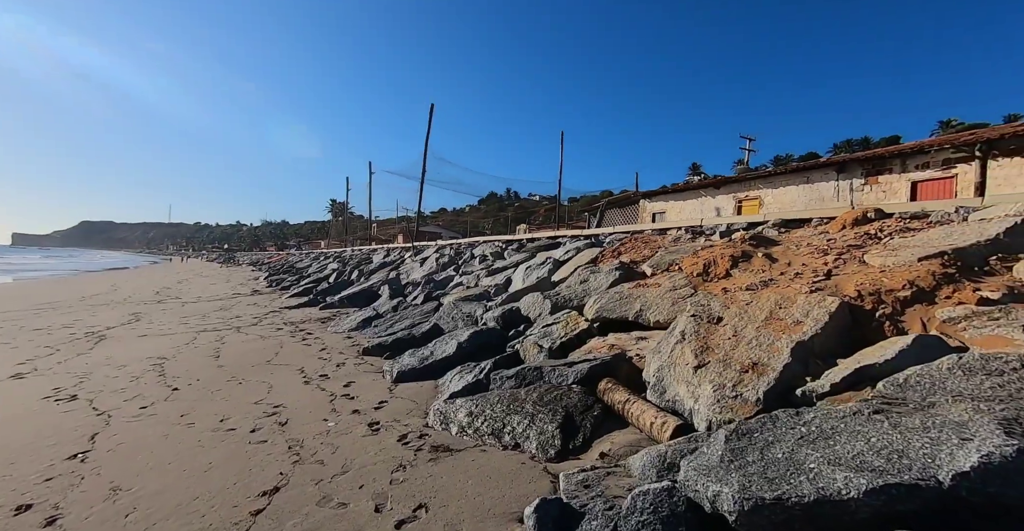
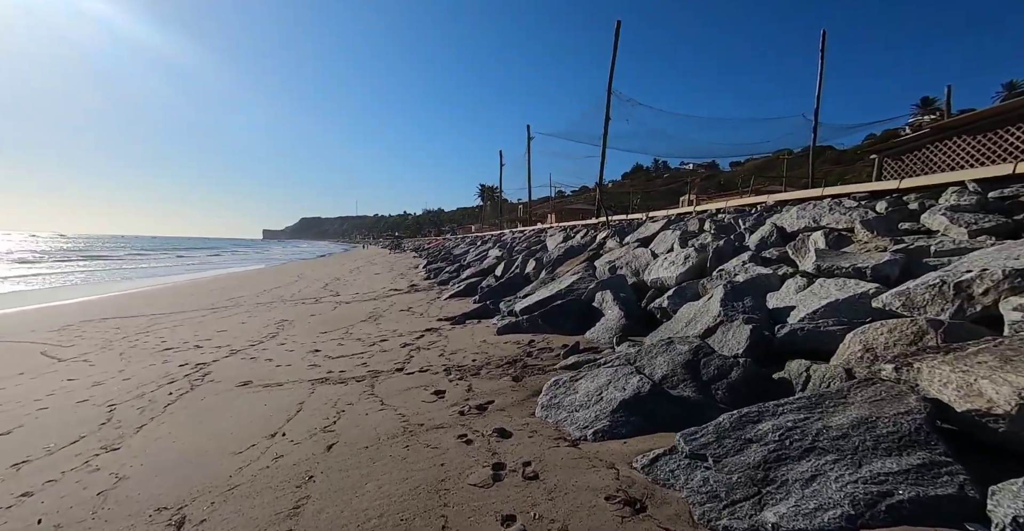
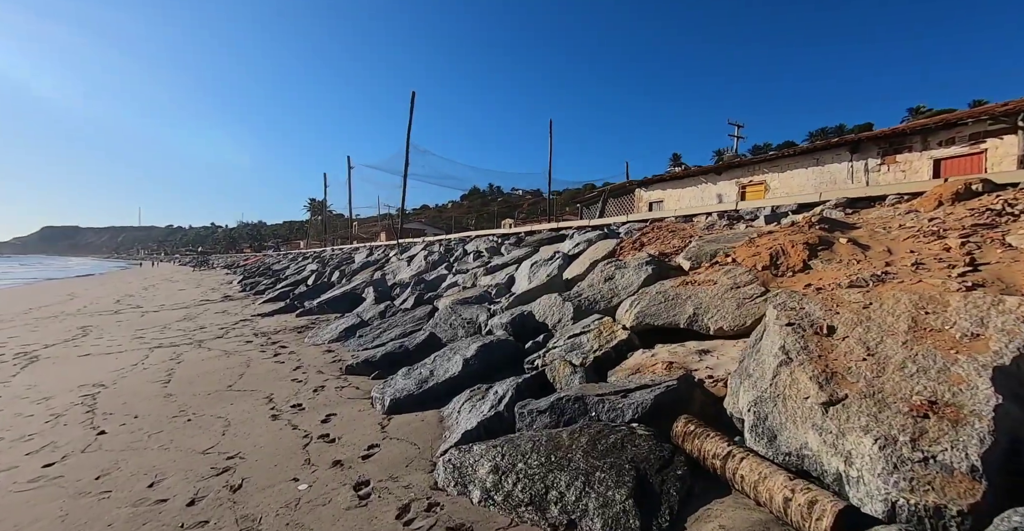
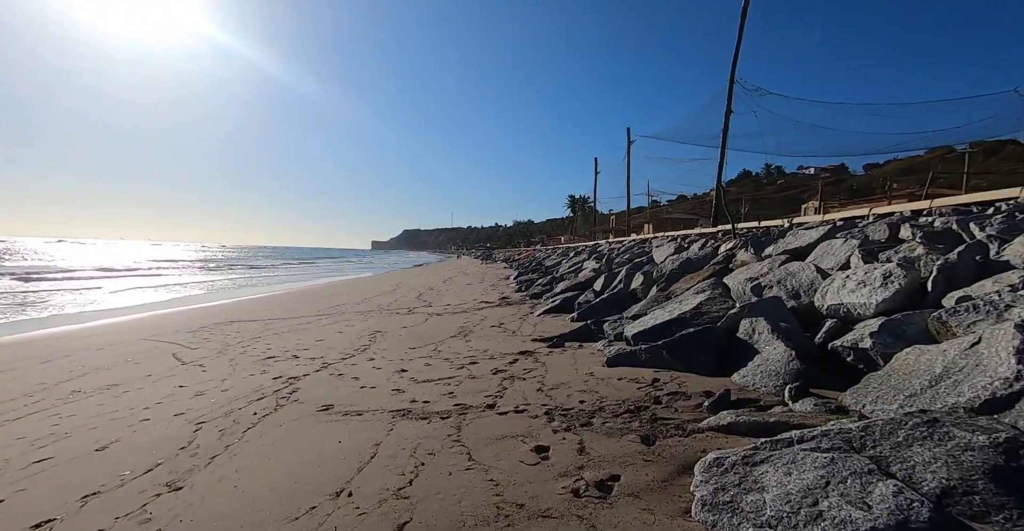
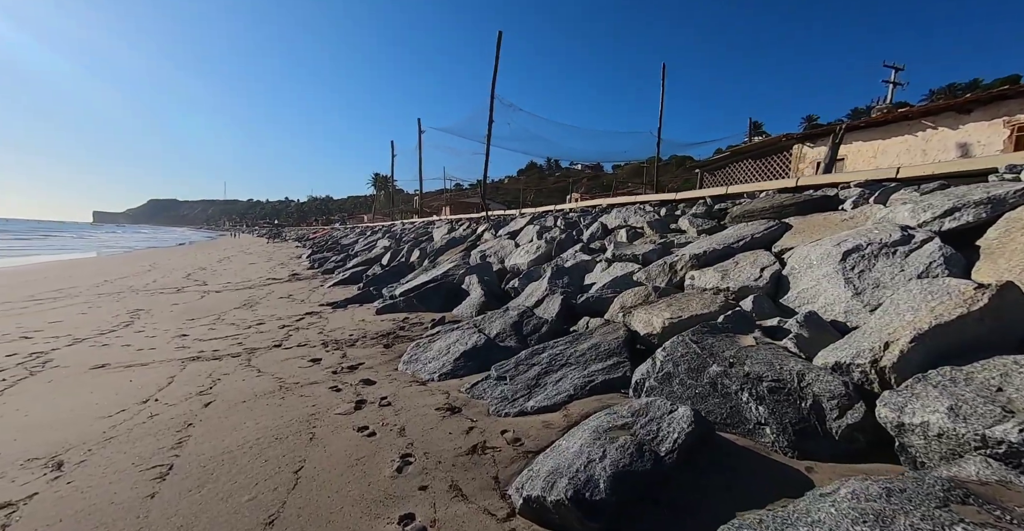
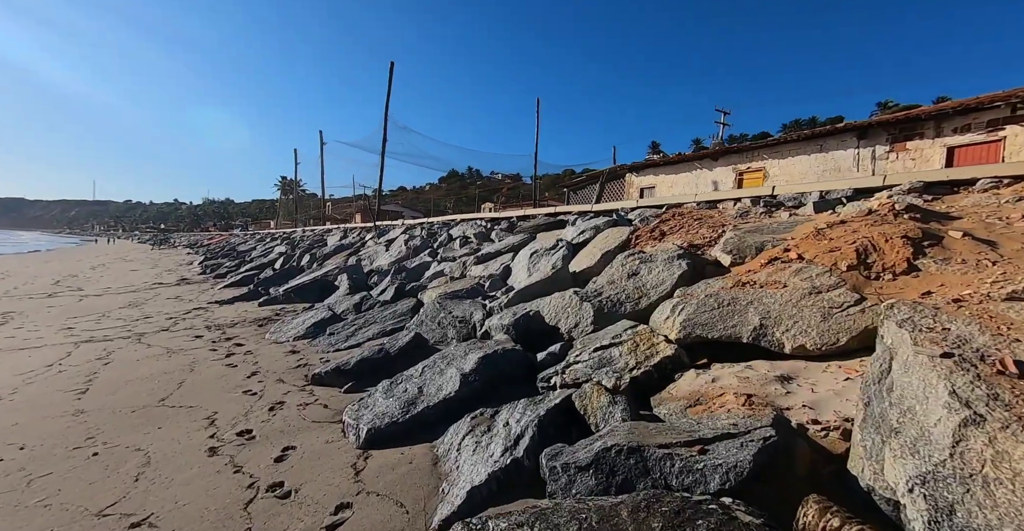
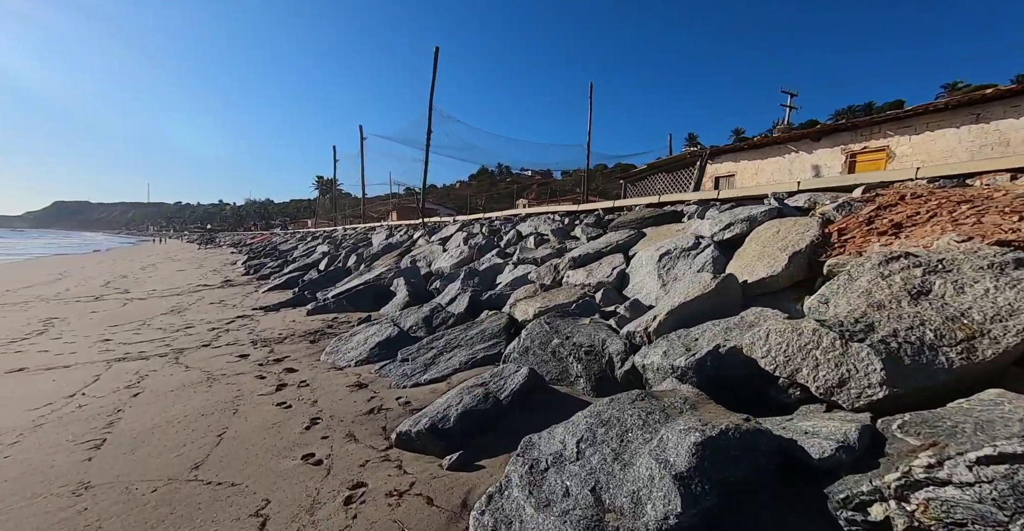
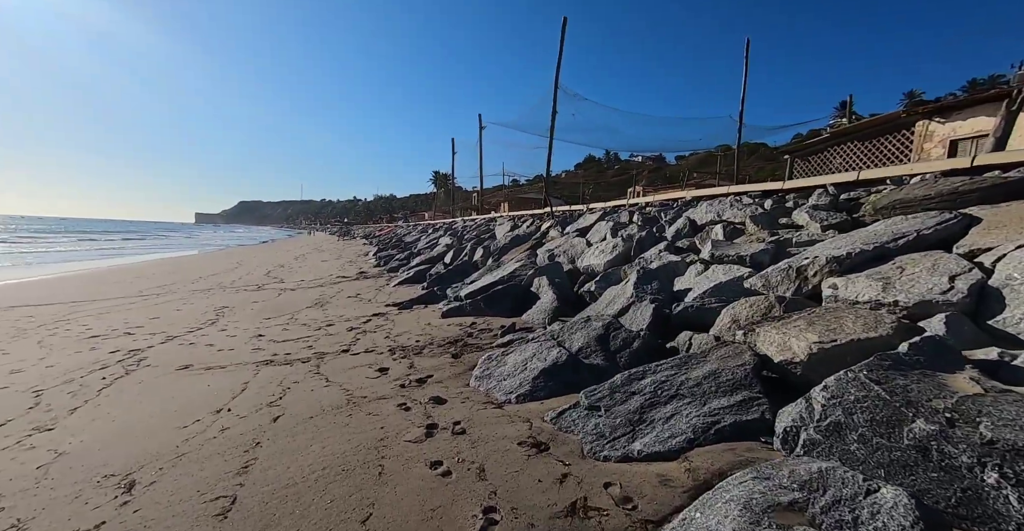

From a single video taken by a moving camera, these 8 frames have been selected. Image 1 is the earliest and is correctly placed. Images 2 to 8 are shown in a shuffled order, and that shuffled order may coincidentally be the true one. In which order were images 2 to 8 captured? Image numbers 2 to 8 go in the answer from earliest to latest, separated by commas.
3, 6, 7, 5, 8, 2, 4
